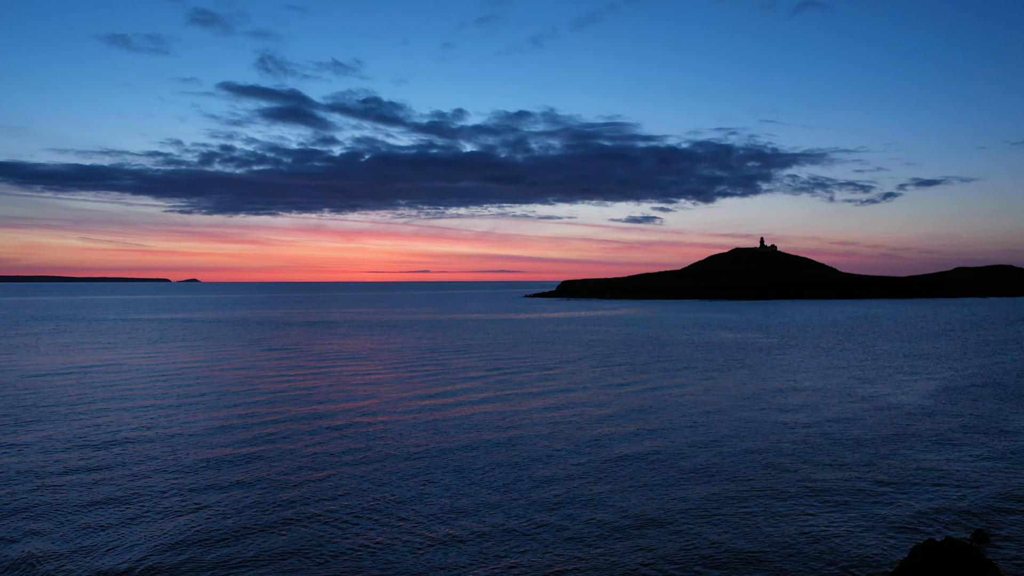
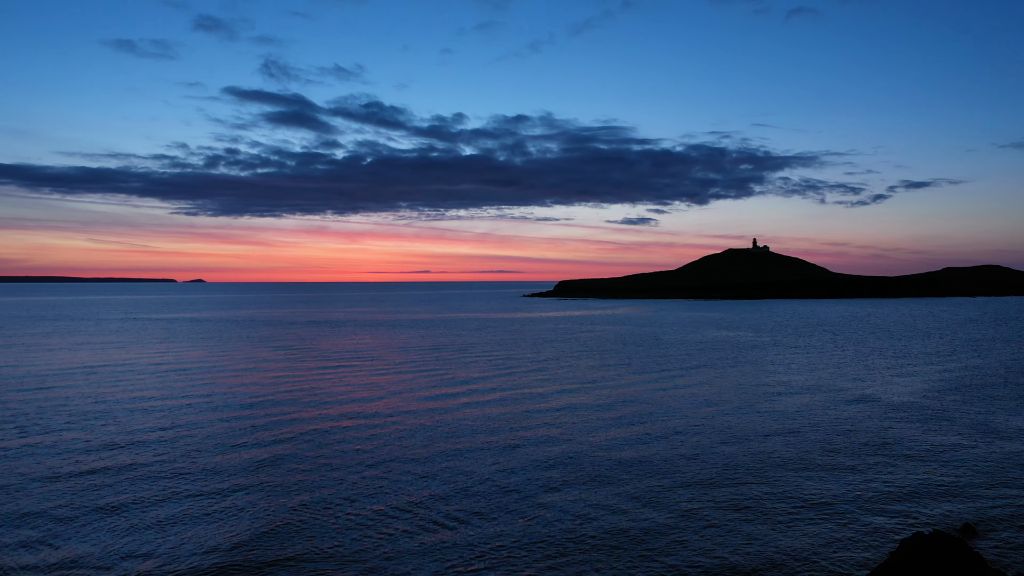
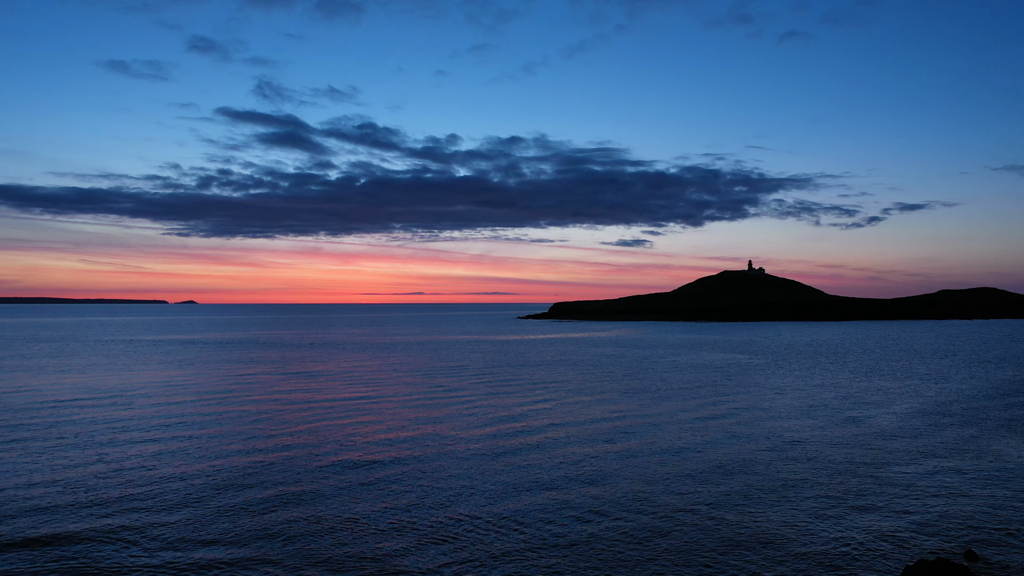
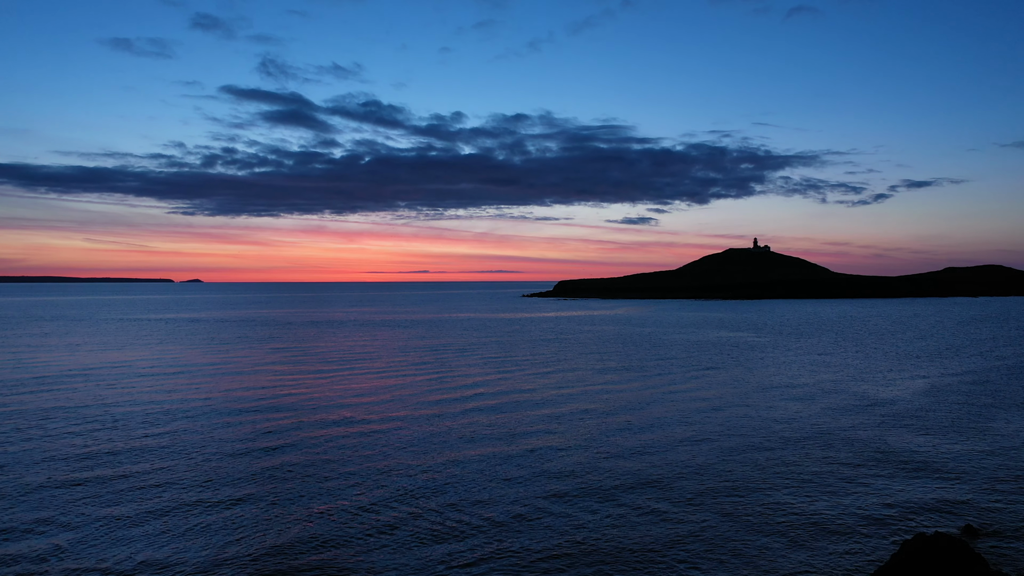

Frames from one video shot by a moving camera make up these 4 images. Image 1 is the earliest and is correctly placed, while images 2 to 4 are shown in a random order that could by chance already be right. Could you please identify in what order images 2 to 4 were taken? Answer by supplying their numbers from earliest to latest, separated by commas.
2, 4, 3
